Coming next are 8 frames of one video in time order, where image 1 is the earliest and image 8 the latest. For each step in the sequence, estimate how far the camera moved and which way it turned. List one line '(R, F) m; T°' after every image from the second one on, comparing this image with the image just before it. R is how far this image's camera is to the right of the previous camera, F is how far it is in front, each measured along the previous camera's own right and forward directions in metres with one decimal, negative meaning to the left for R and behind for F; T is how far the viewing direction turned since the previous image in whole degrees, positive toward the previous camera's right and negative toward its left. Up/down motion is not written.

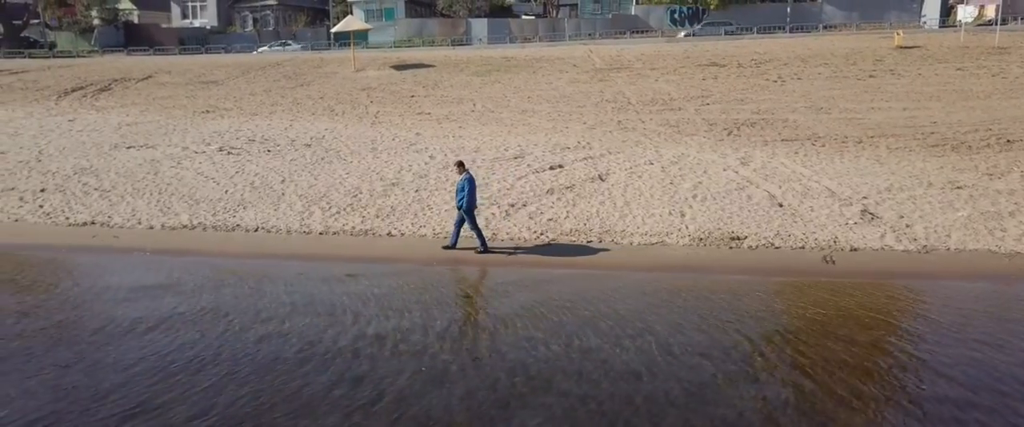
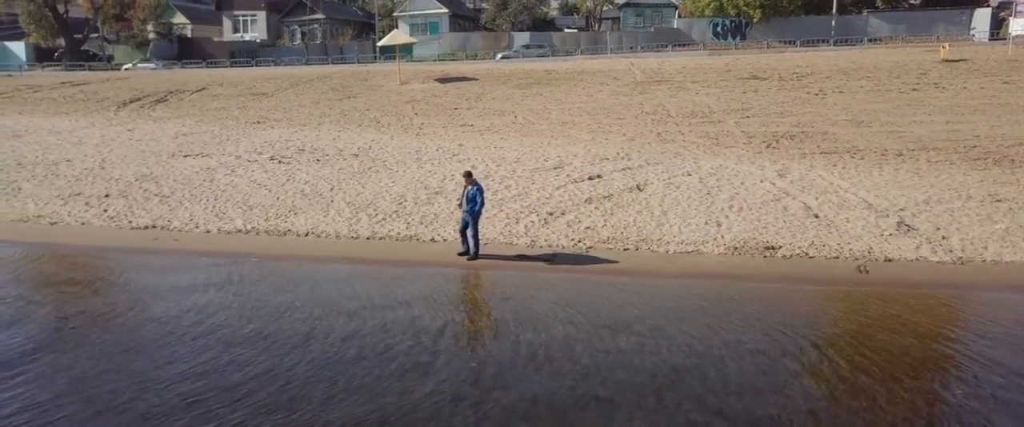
(0.0, -0.4) m; -3°
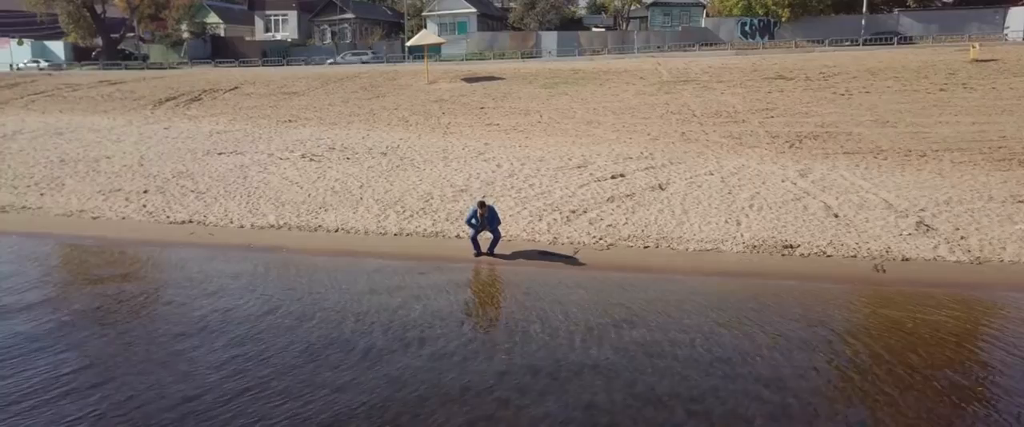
(+0.1, -0.3) m; -2°
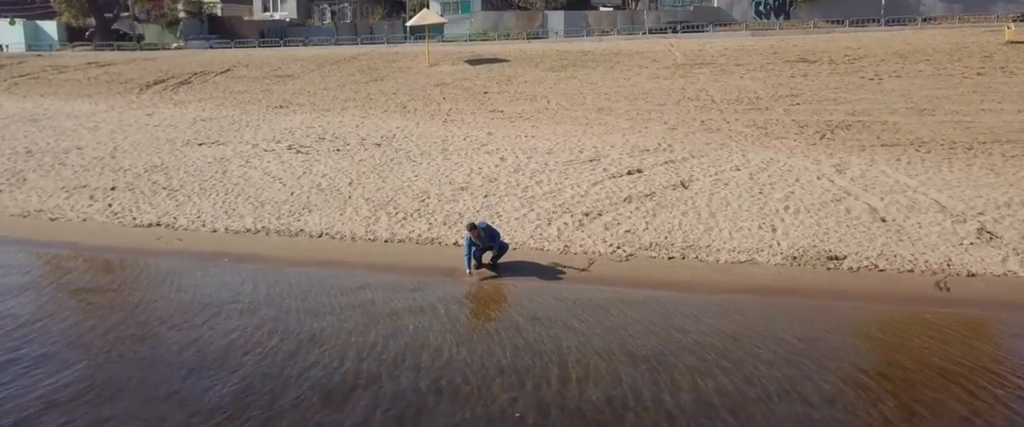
(0.0, +1.4) m; 0°
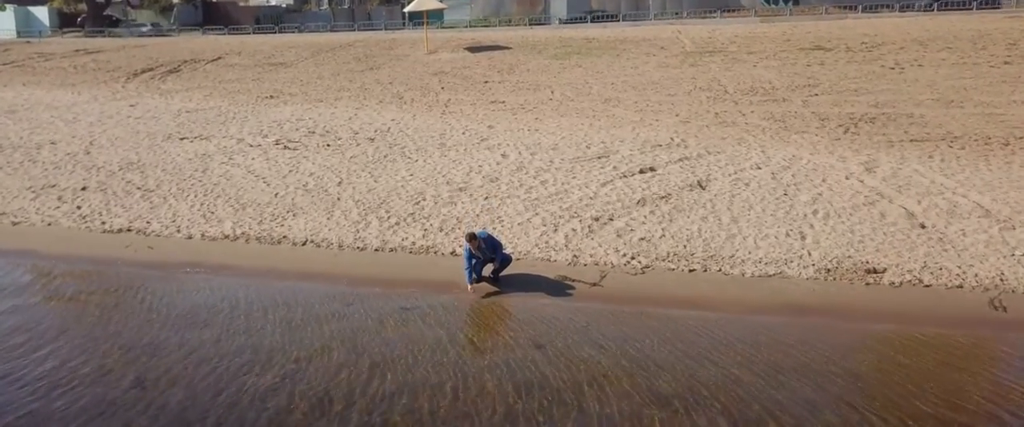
(0.0, +1.0) m; 0°
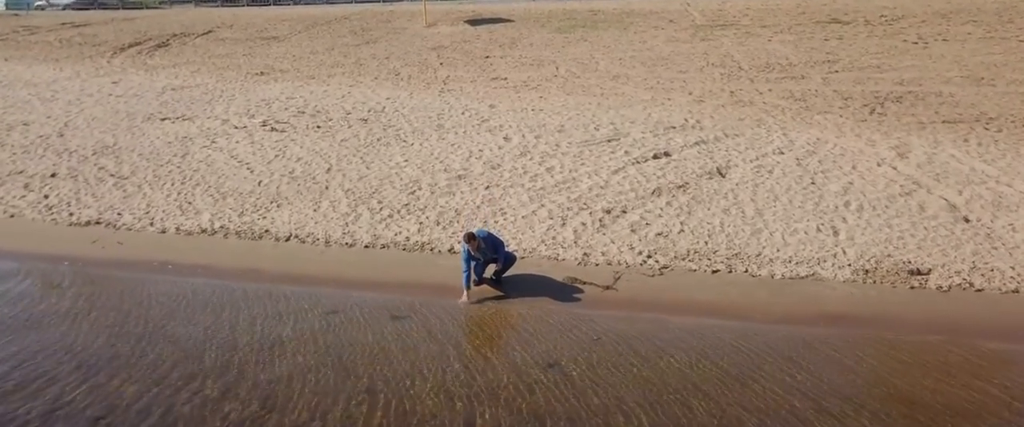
(0.0, +0.9) m; 0°
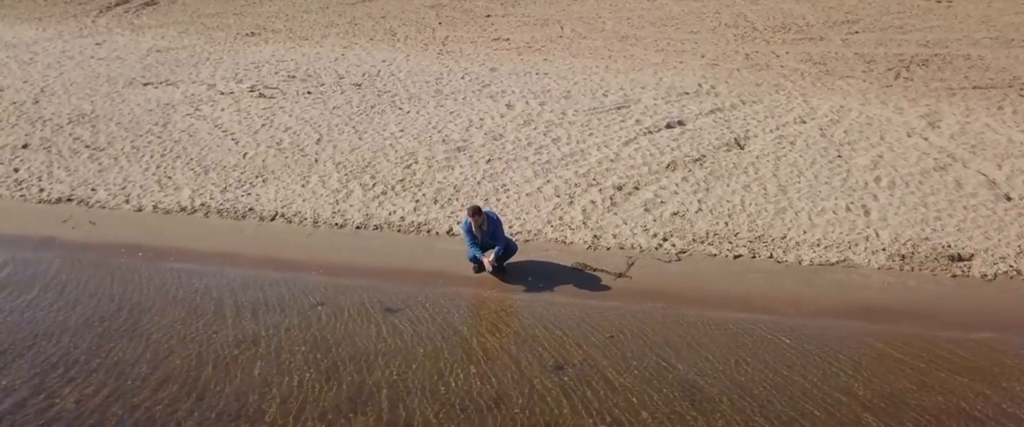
(0.0, +0.7) m; 0°
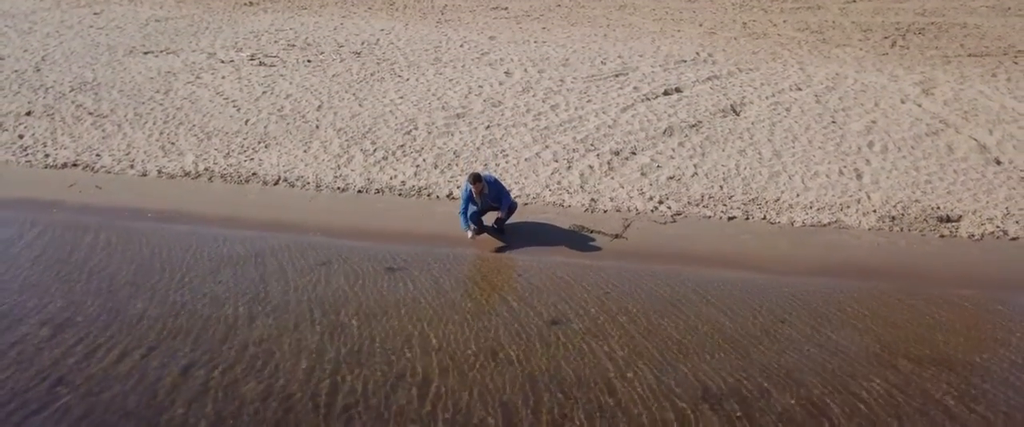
(0.0, -0.2) m; 0°
